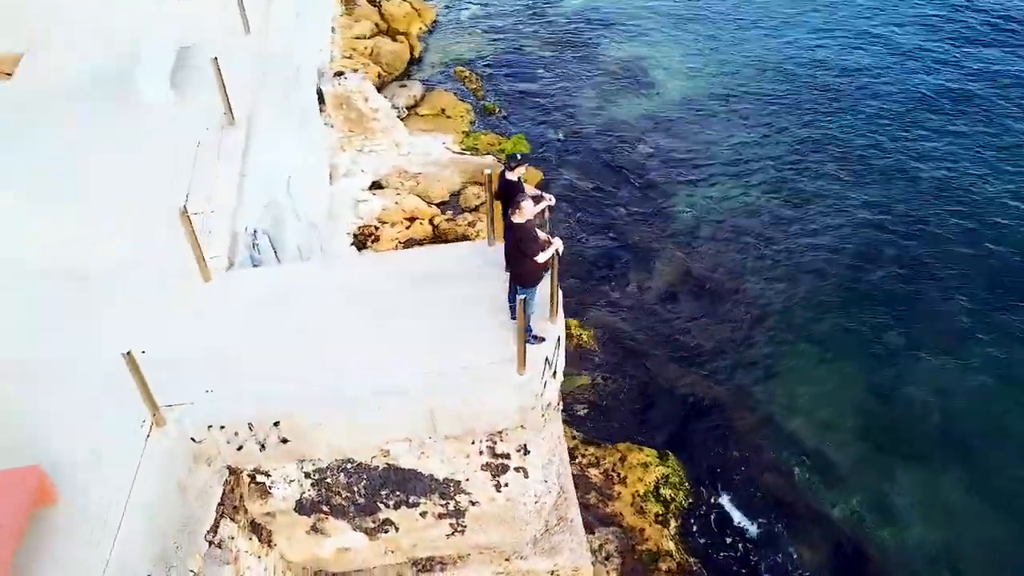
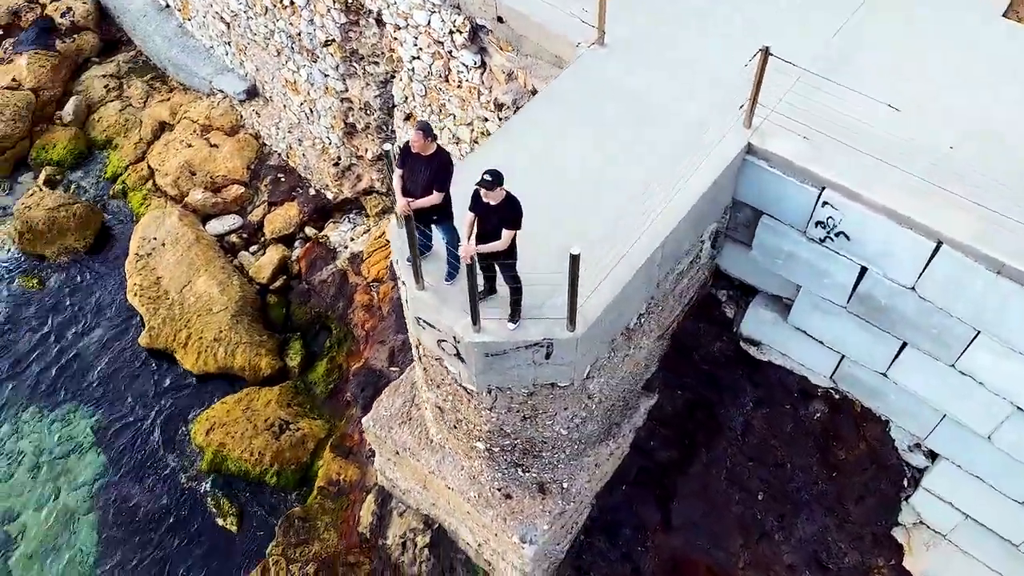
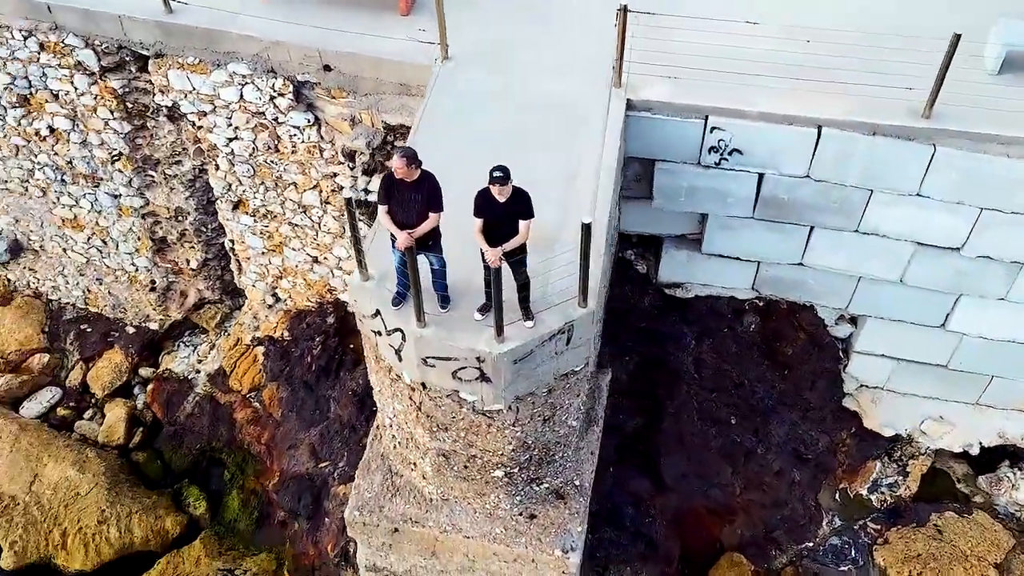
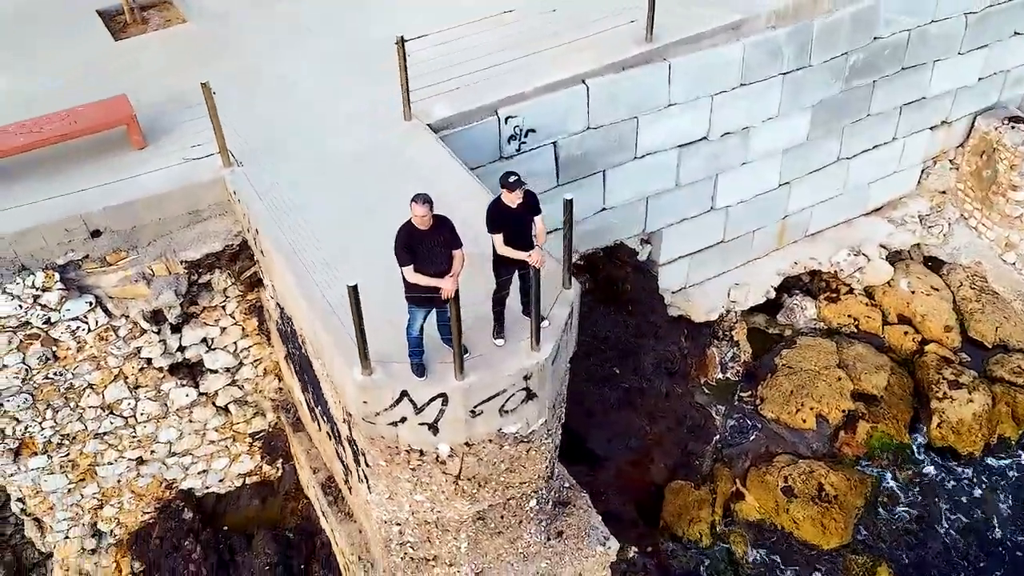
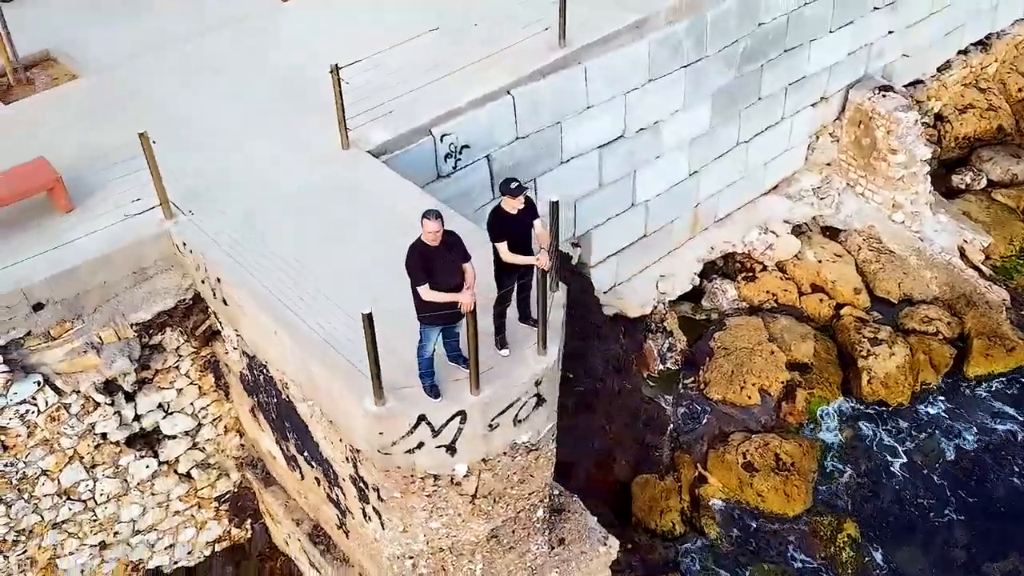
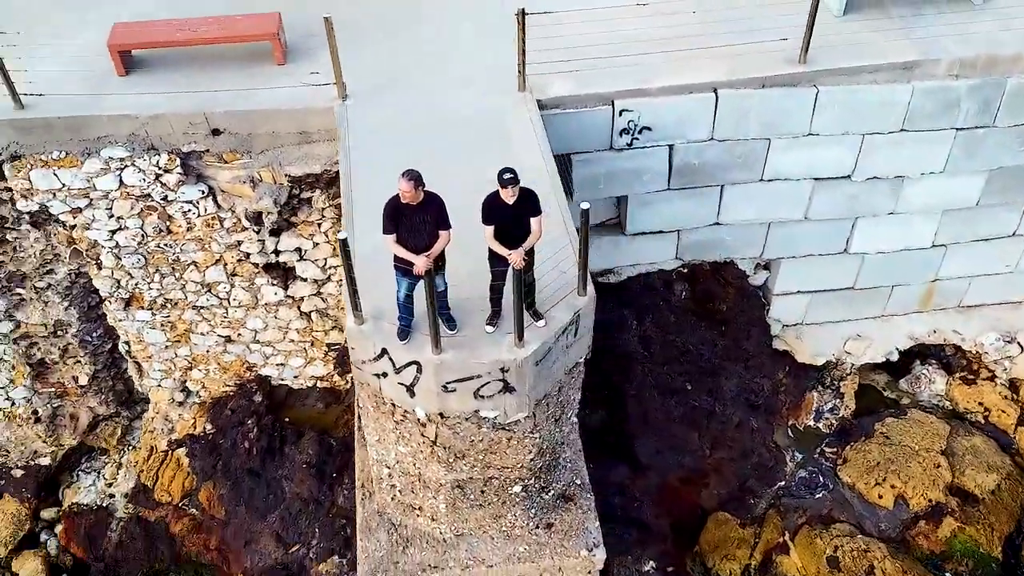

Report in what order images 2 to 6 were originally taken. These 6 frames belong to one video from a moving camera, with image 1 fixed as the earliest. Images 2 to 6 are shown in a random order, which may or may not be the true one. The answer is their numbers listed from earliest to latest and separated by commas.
5, 4, 6, 3, 2
